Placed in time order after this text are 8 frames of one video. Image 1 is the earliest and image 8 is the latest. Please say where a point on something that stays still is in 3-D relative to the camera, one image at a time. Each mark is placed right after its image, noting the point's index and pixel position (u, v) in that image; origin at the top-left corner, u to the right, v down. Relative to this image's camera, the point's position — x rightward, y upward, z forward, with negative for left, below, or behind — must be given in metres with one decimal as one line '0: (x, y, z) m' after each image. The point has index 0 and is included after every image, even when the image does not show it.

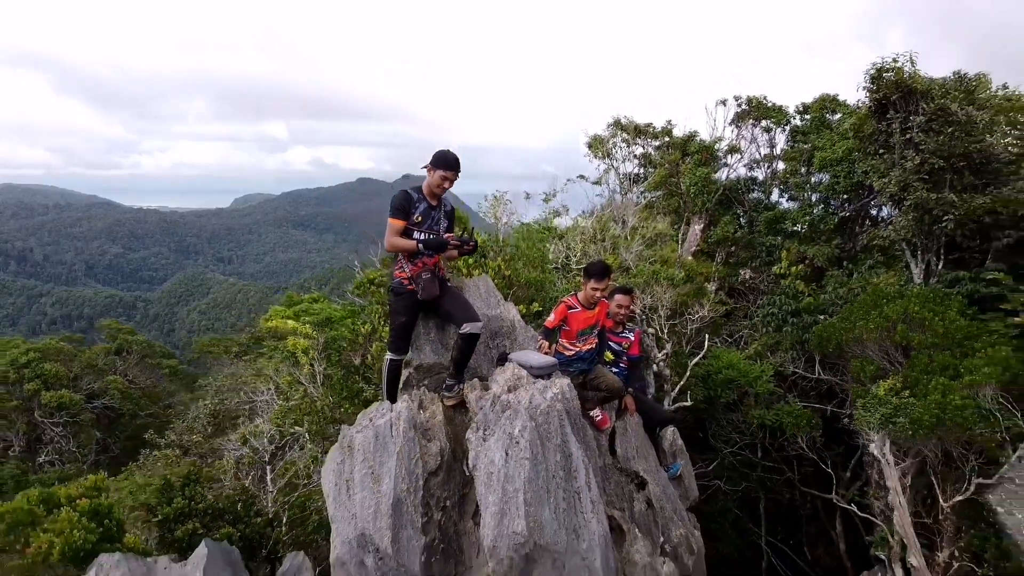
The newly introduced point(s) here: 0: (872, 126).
0: (+2.9, +1.3, +6.3) m
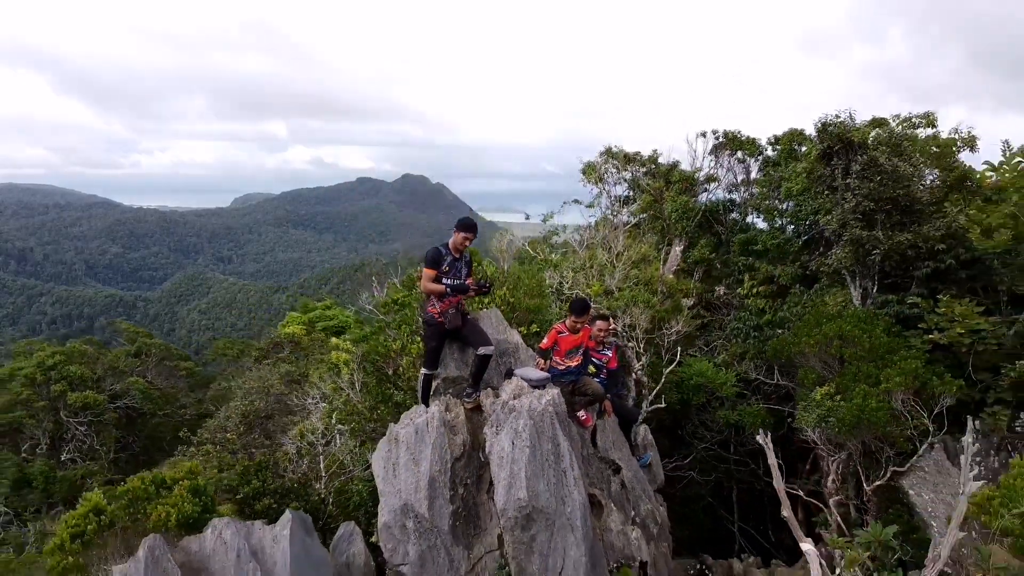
0: (+2.9, +1.1, +7.4) m
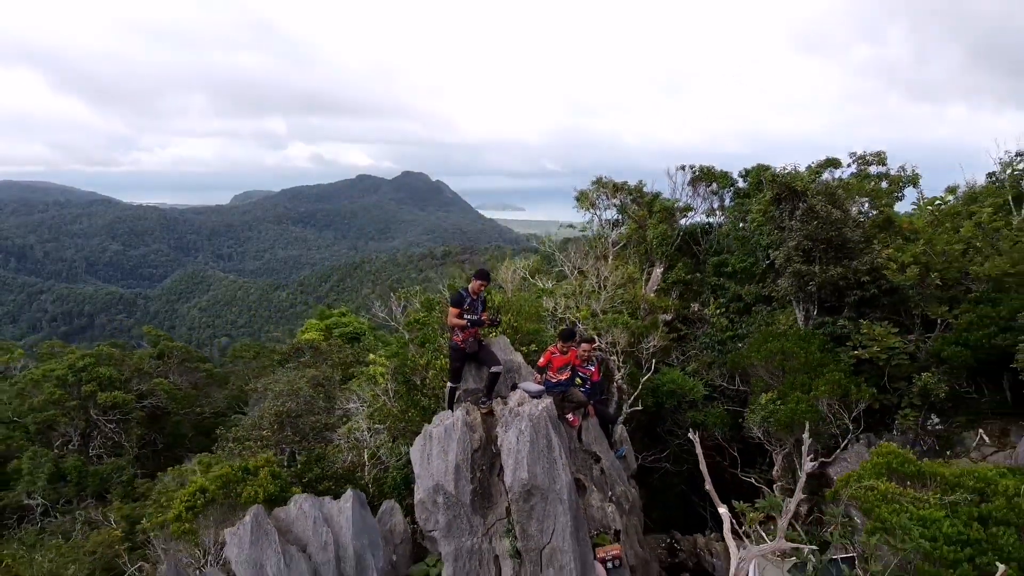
0: (+3.0, +0.9, +8.8) m
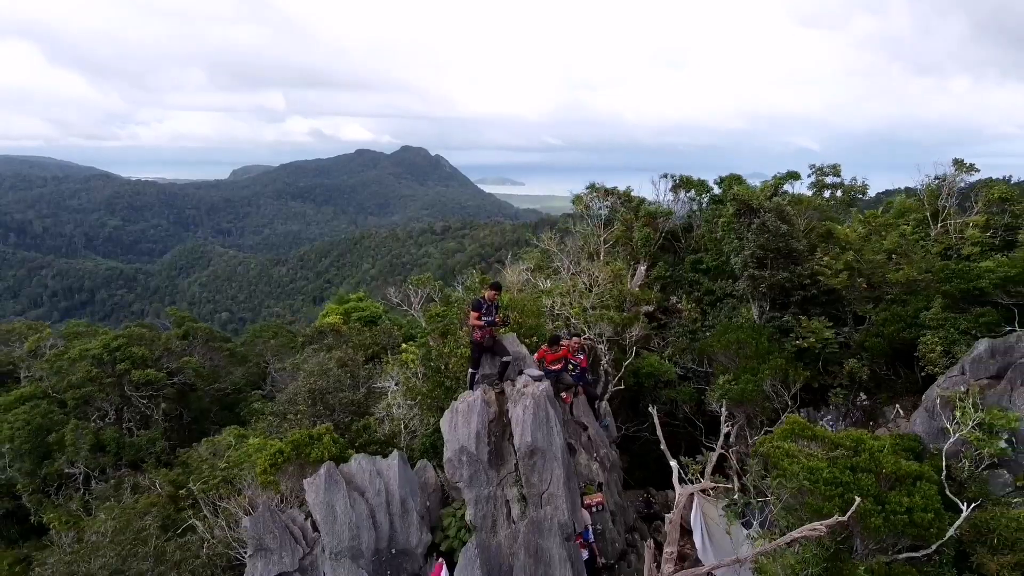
0: (+3.0, +0.9, +10.5) m
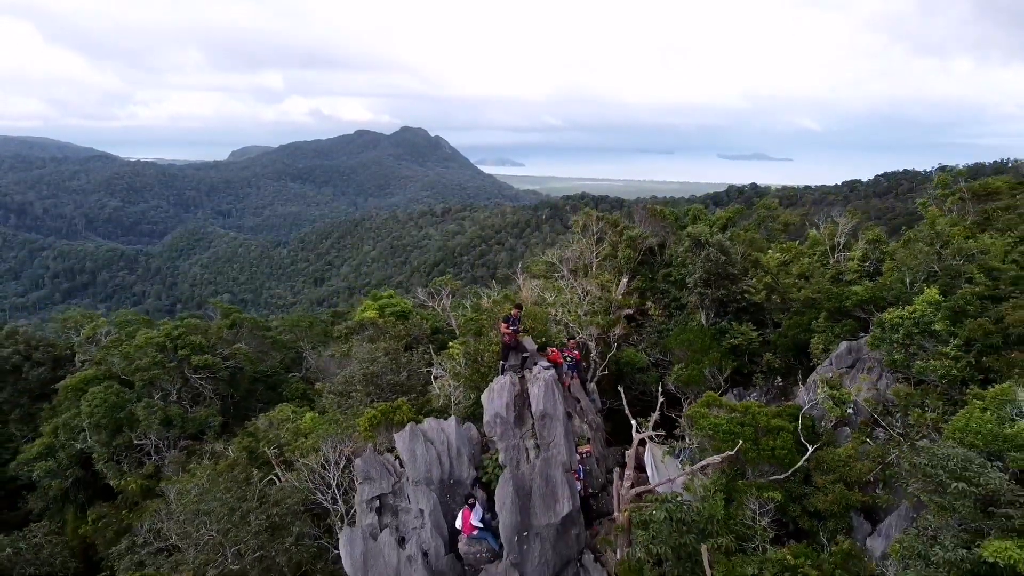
0: (+3.3, +0.7, +14.3) m
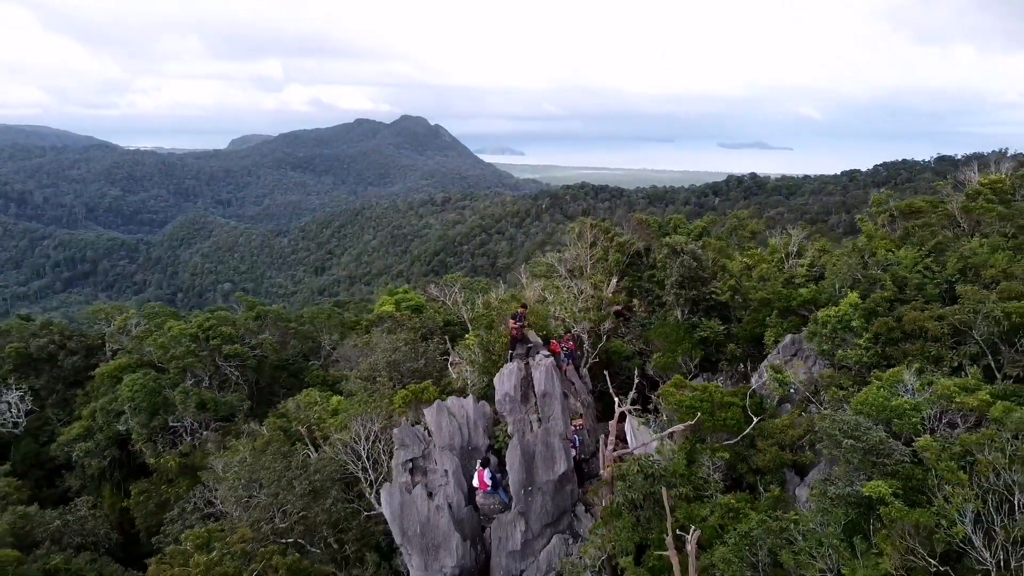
0: (+3.4, +0.7, +16.8) m
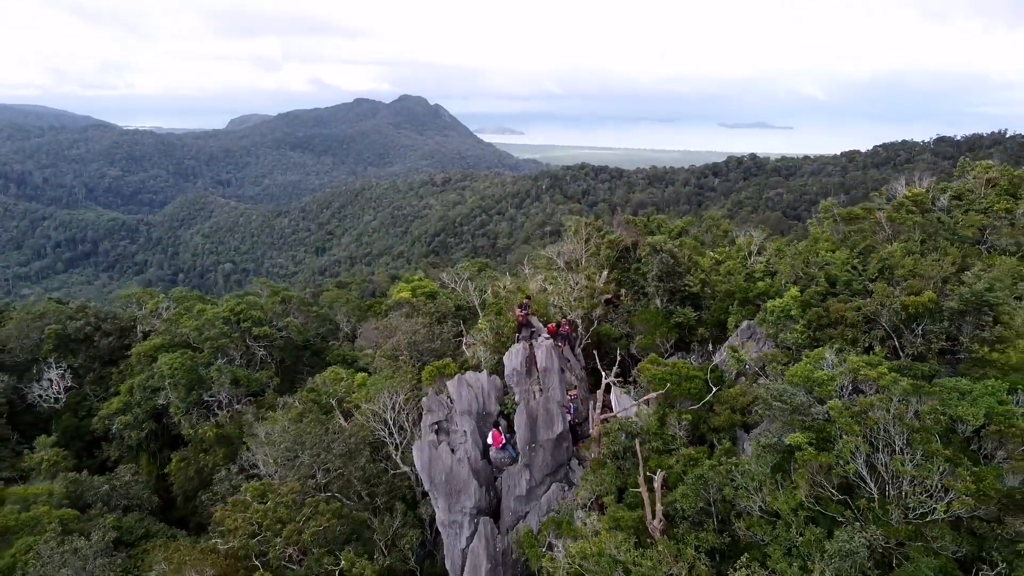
0: (+3.5, +0.9, +19.8) m
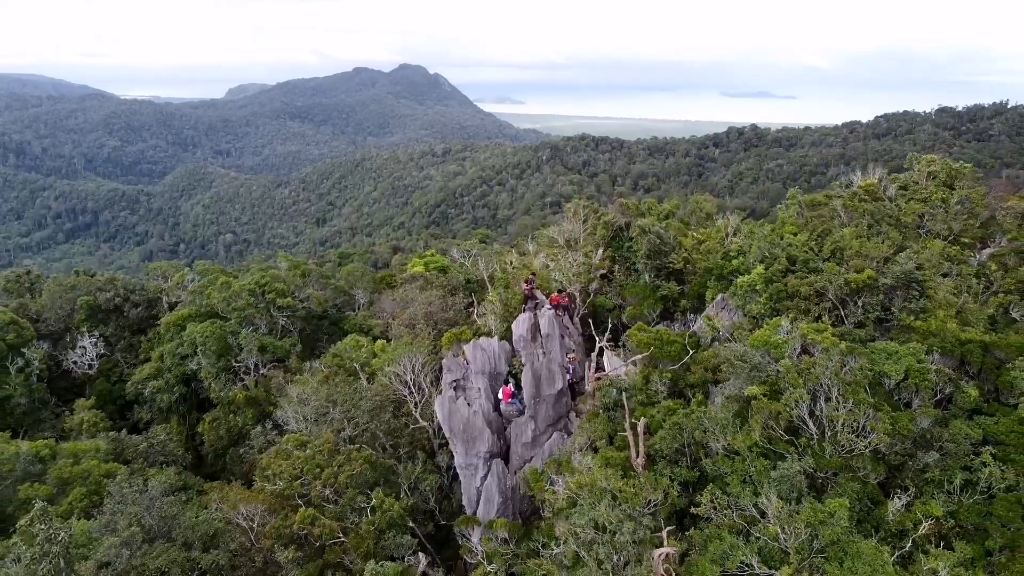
0: (+3.7, +1.5, +22.5) m
